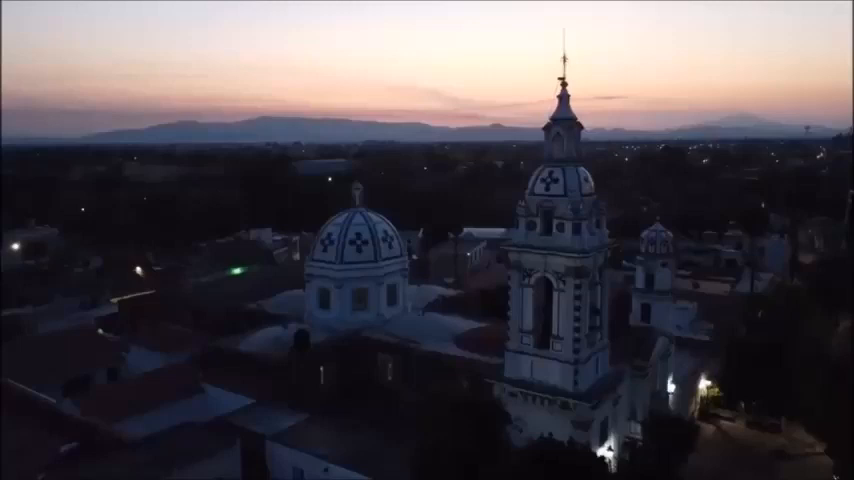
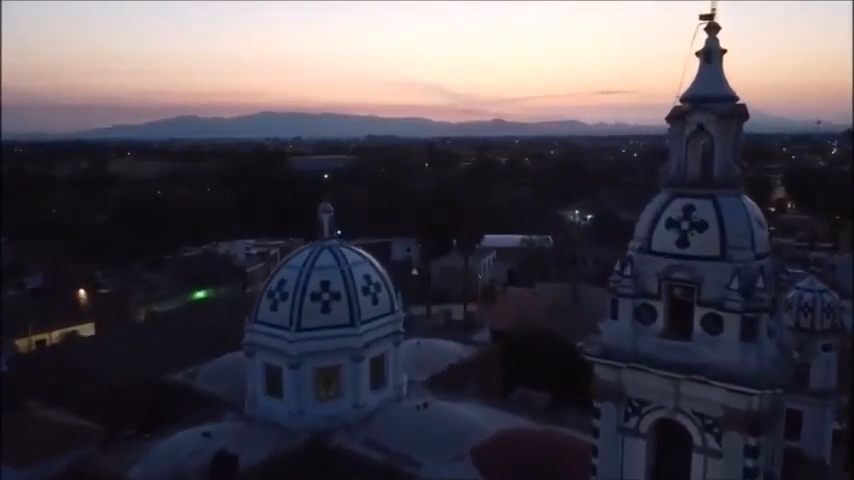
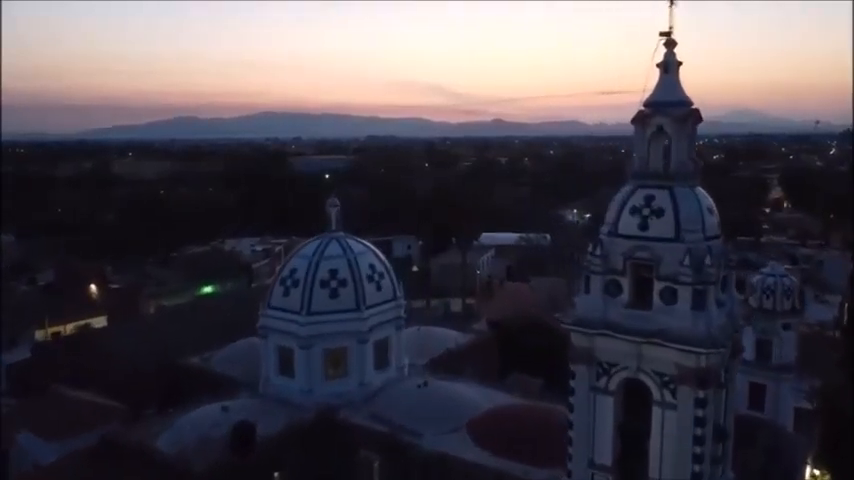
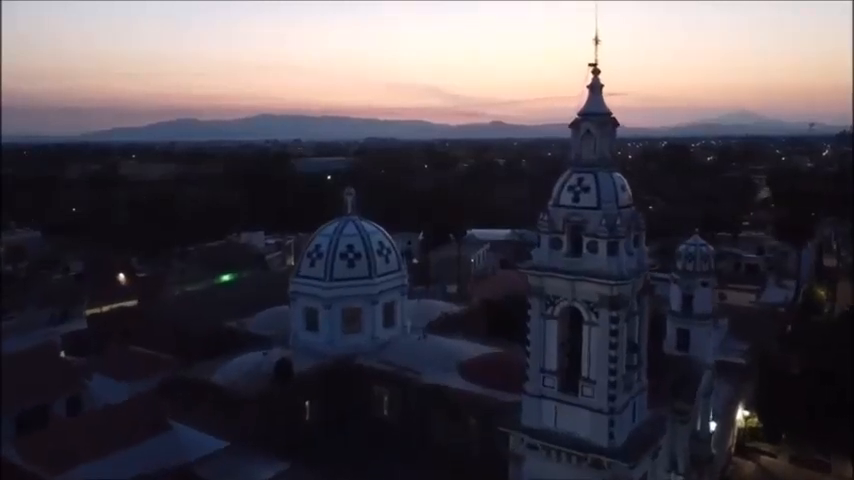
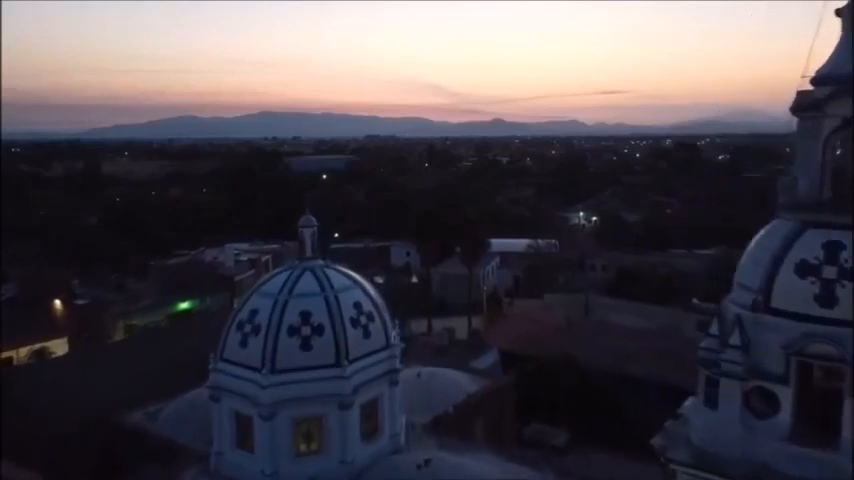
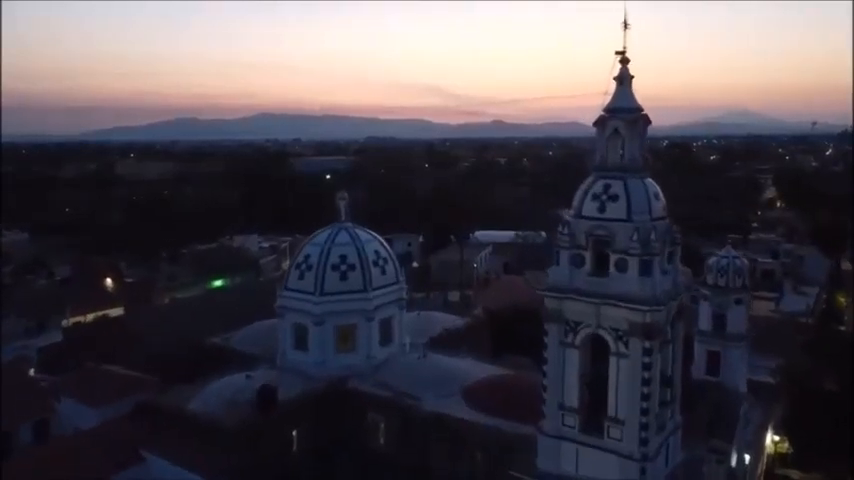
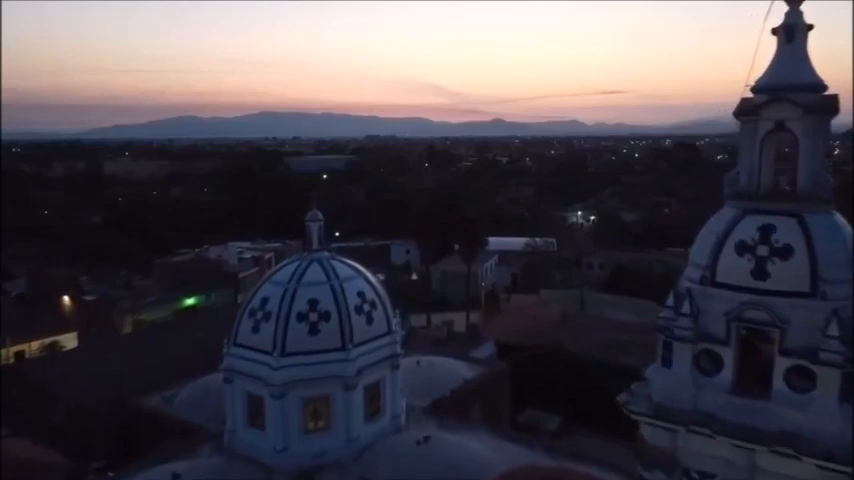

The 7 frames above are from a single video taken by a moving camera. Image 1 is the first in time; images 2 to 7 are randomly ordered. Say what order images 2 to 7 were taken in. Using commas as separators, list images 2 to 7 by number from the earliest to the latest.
4, 6, 3, 2, 7, 5
